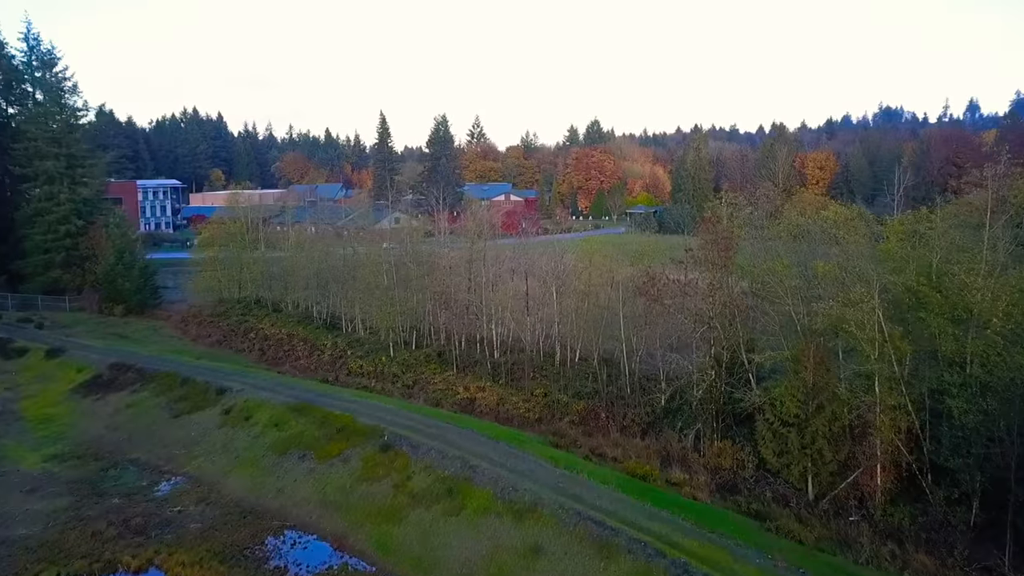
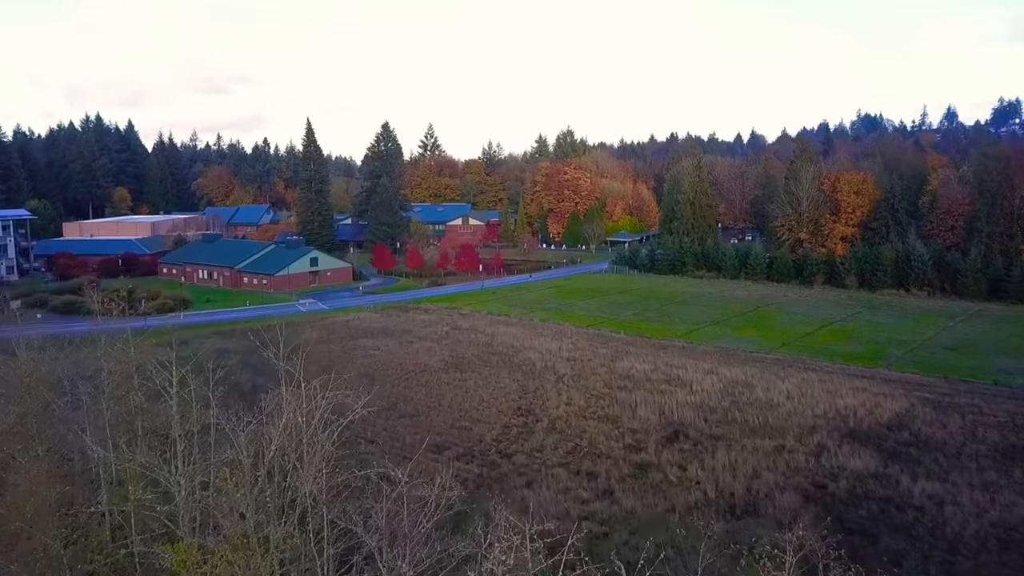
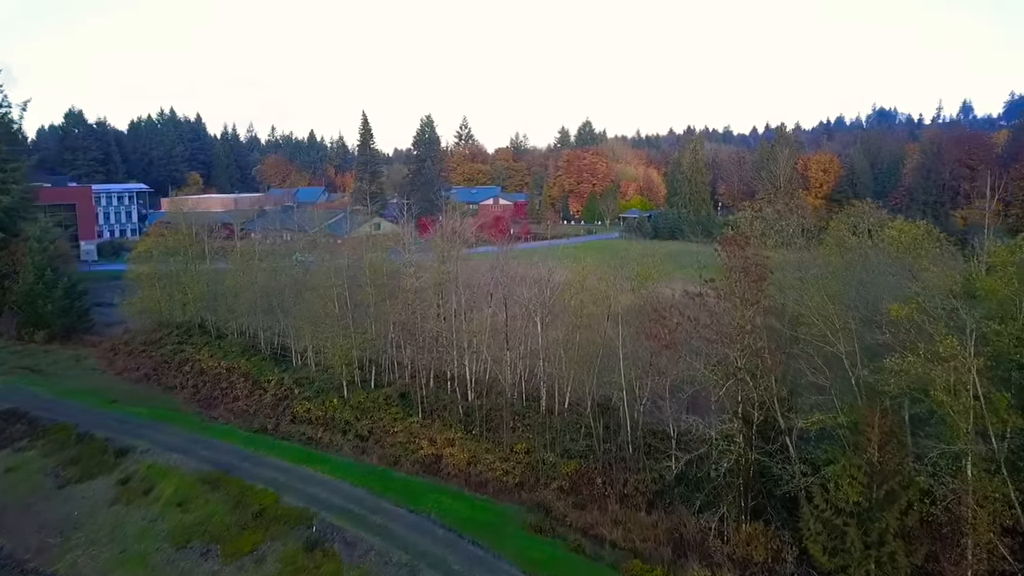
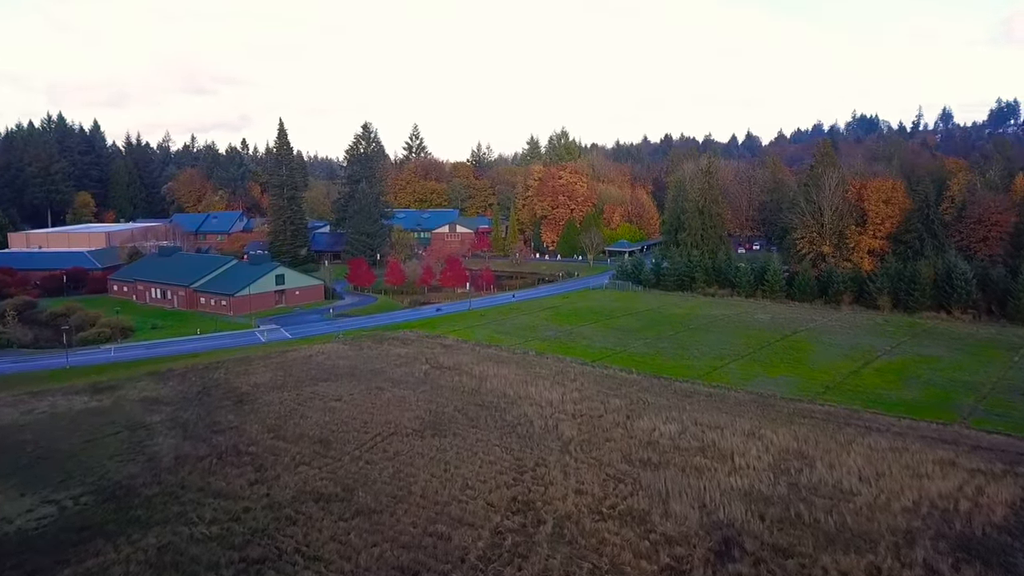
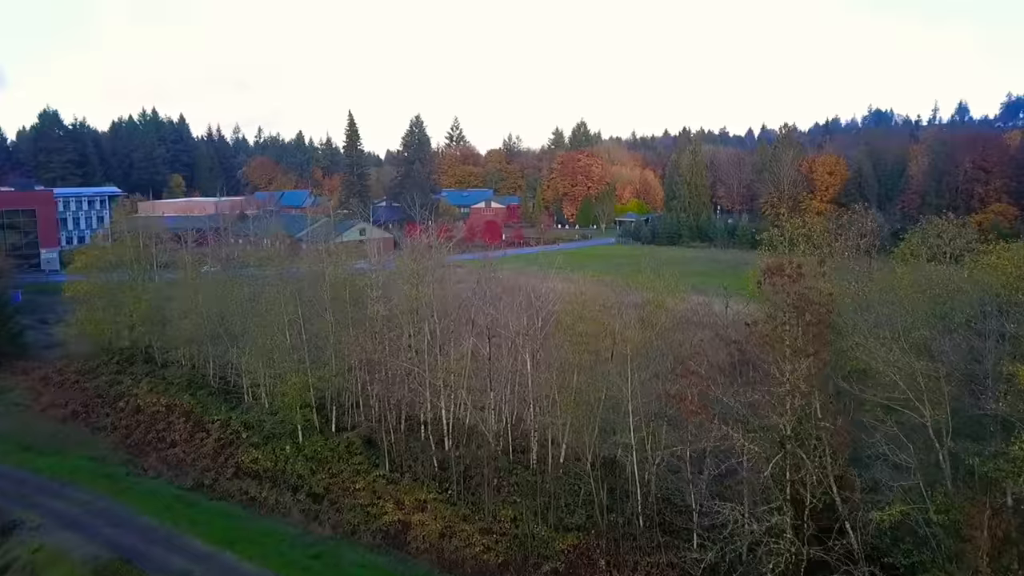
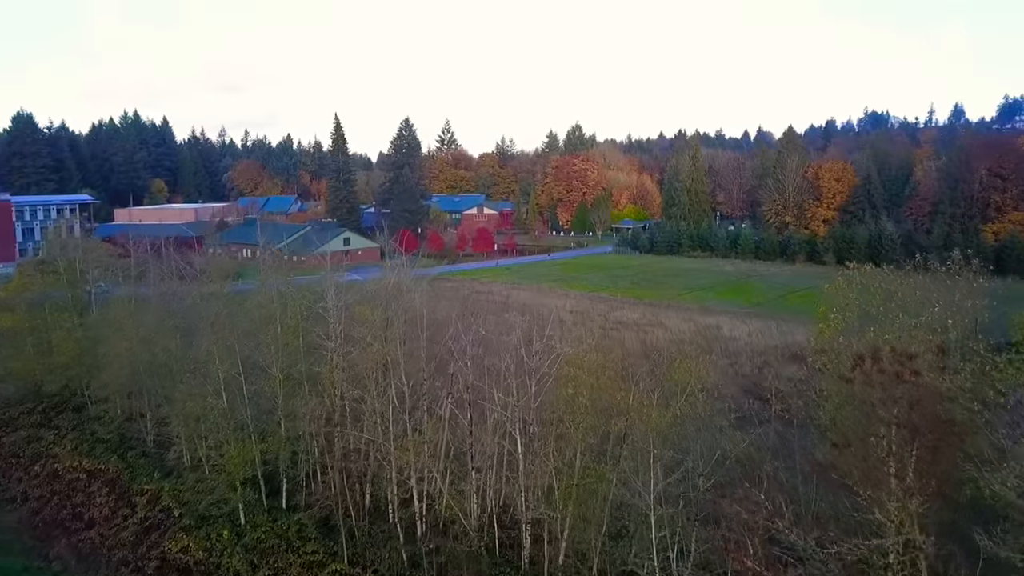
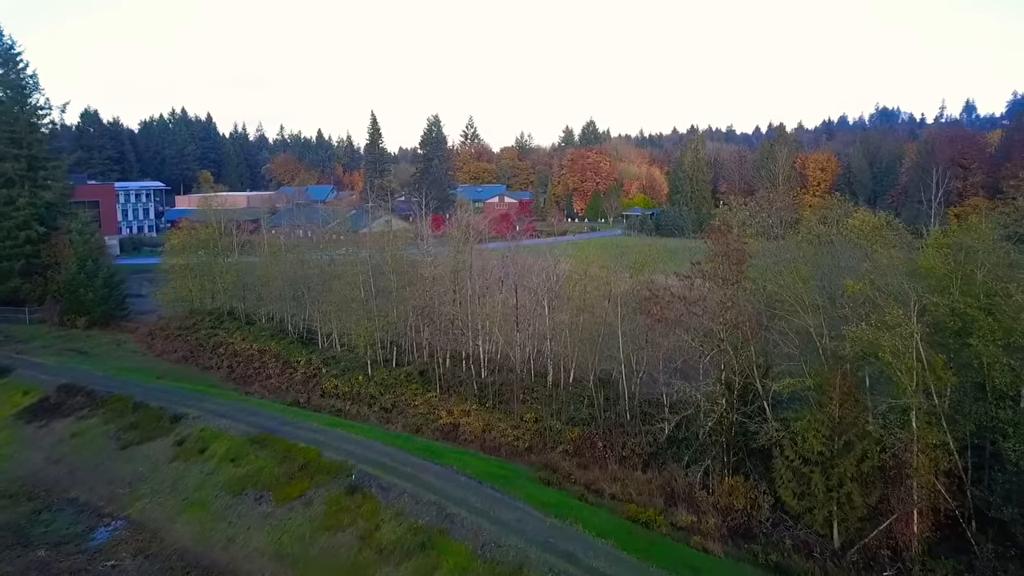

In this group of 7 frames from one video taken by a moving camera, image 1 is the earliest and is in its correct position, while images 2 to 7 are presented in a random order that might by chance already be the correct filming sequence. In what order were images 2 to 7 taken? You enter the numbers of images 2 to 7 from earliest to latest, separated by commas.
7, 3, 5, 6, 2, 4
